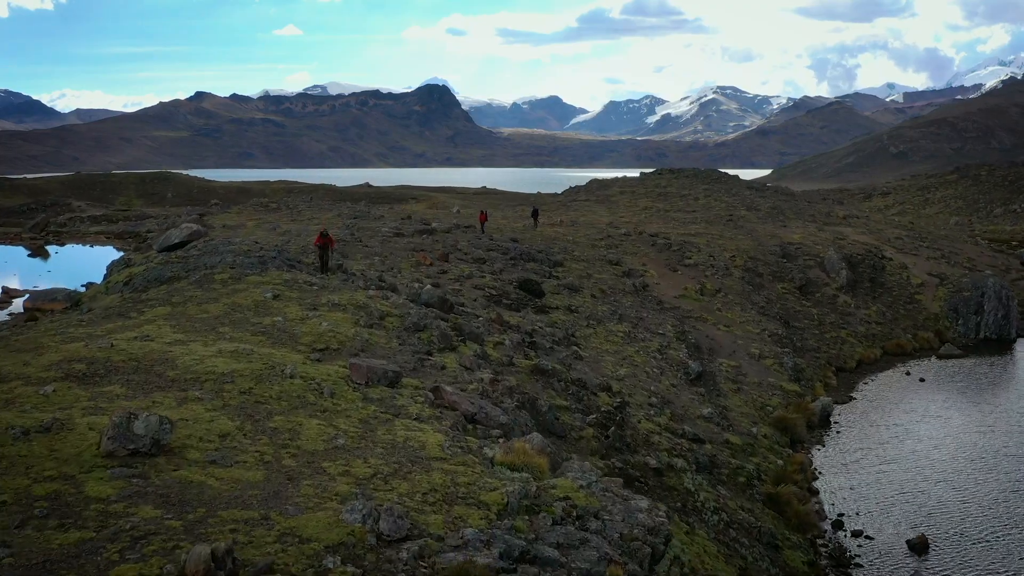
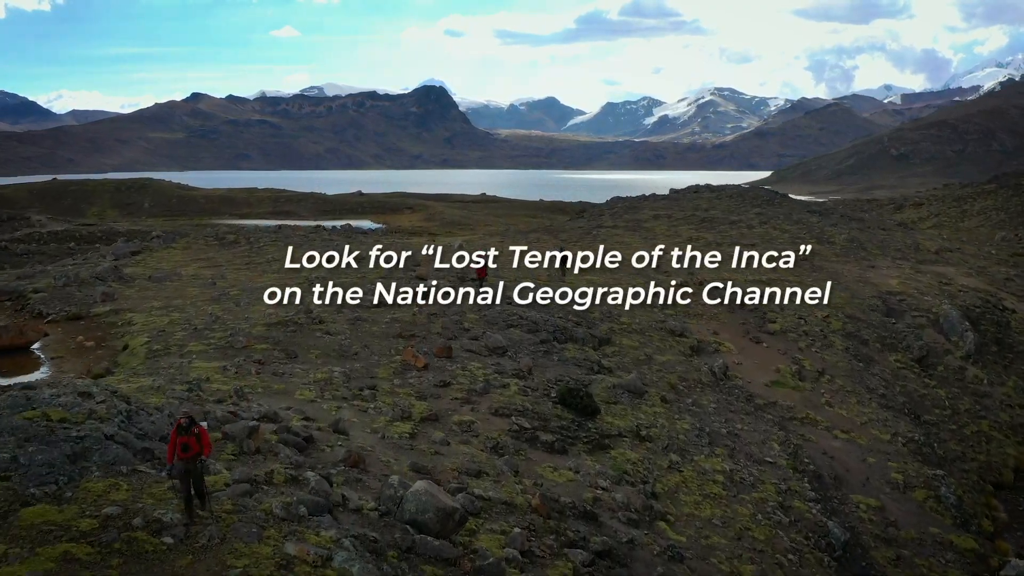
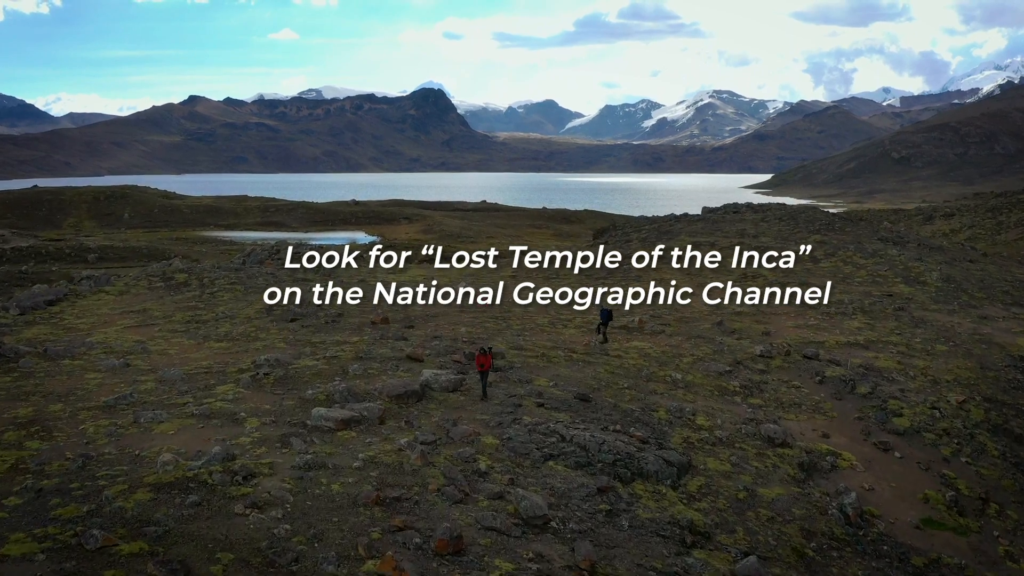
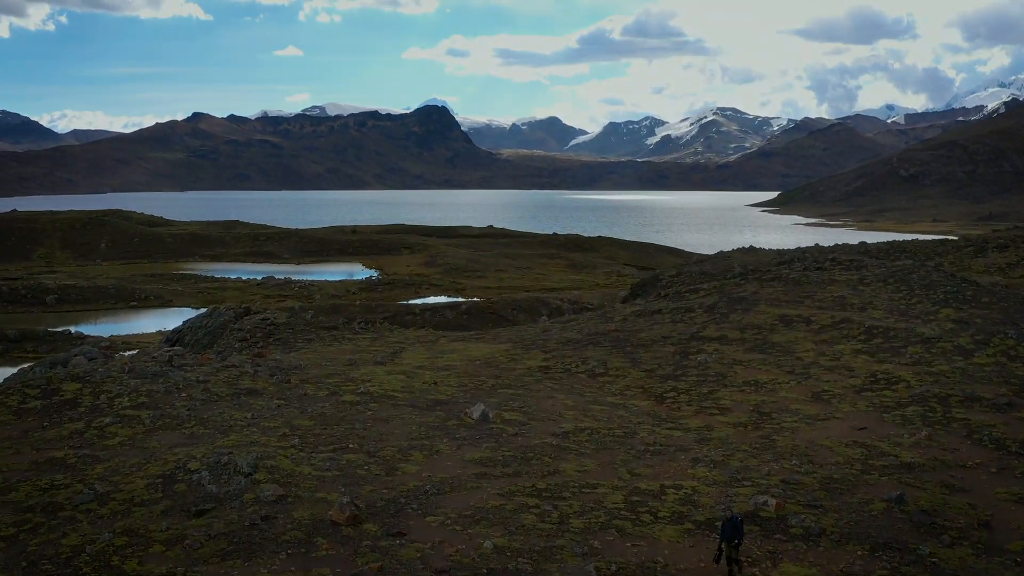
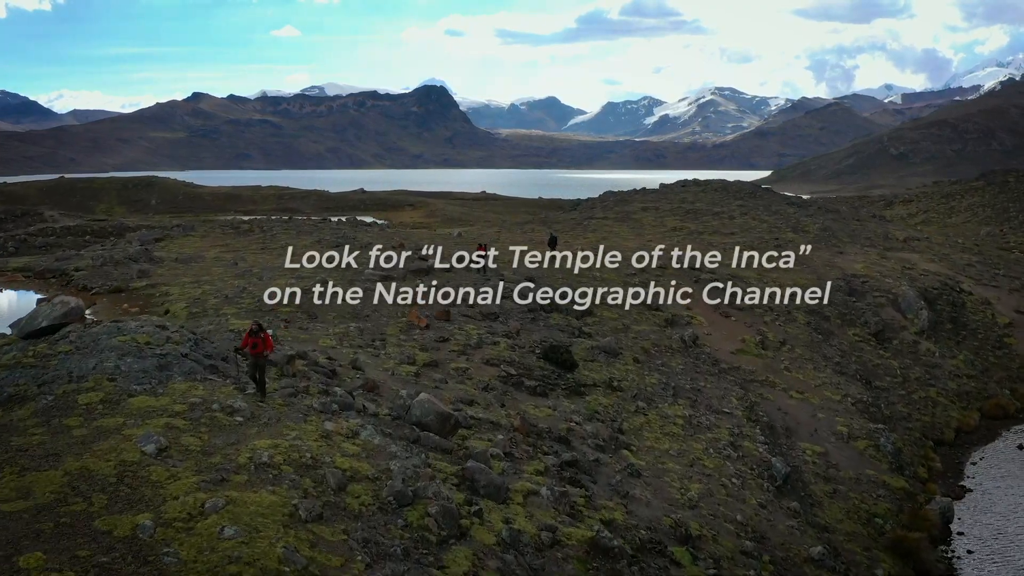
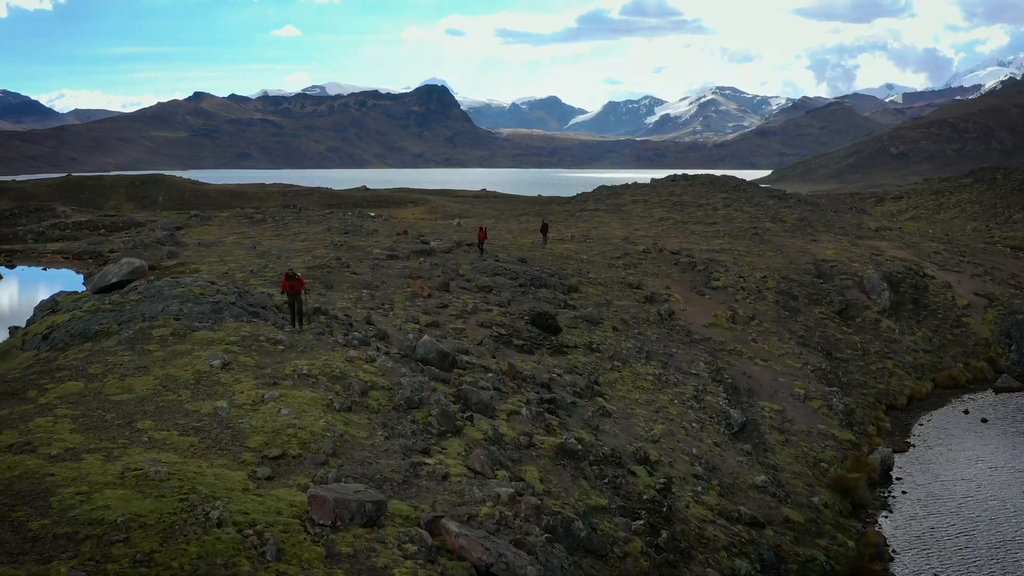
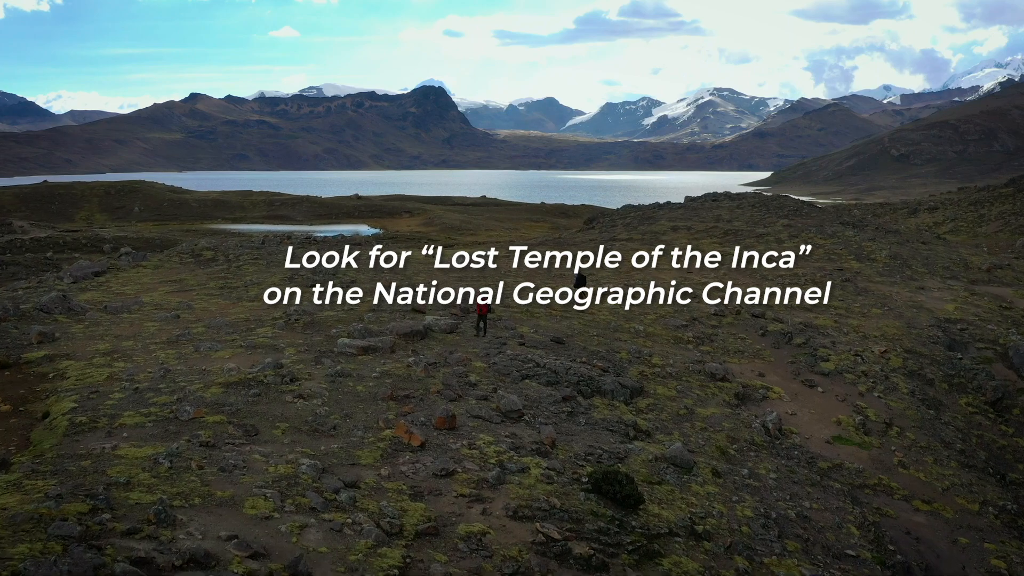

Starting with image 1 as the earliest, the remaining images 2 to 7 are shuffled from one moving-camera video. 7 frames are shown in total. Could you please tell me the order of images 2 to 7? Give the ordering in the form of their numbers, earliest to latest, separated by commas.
6, 5, 2, 7, 3, 4
